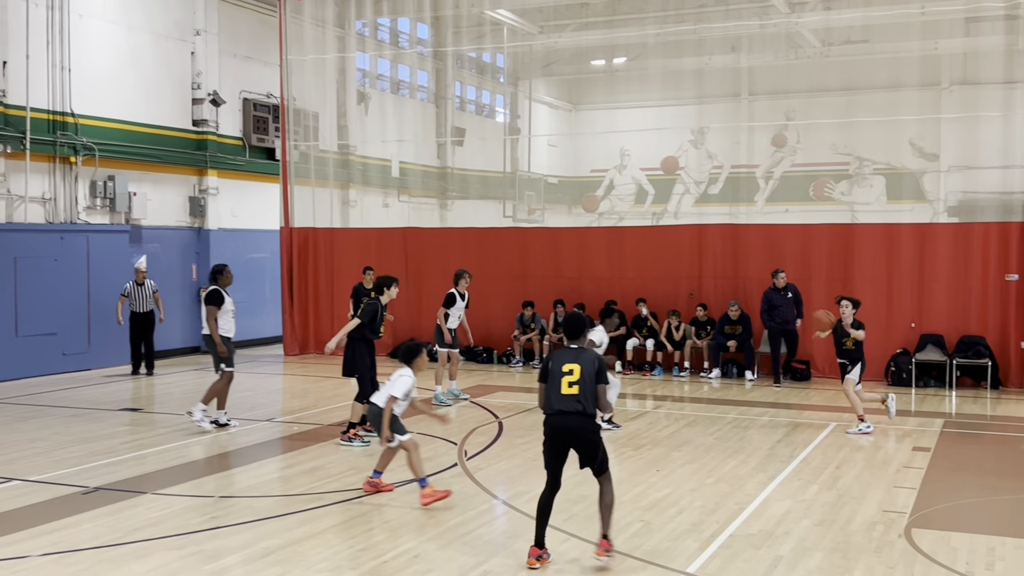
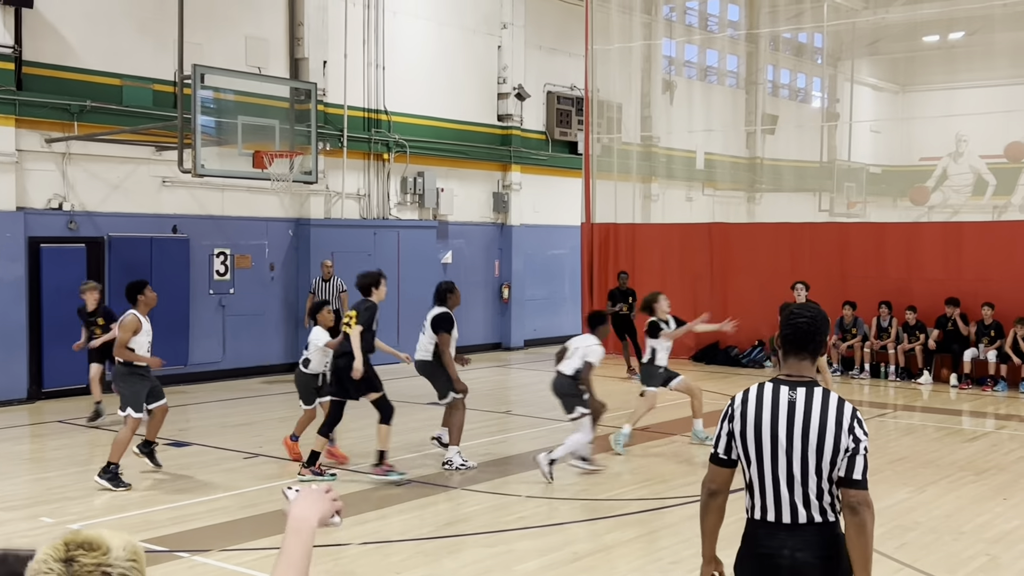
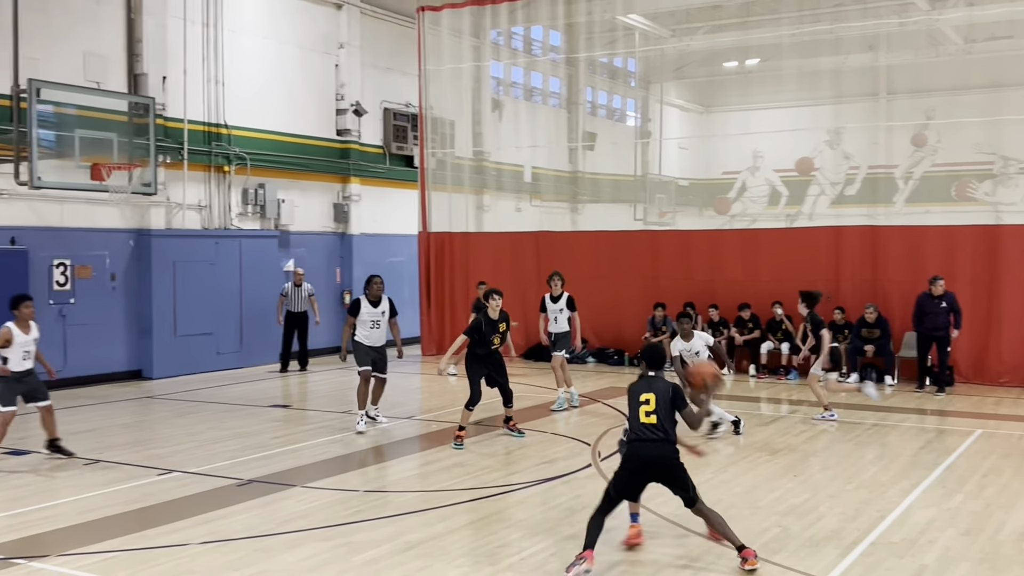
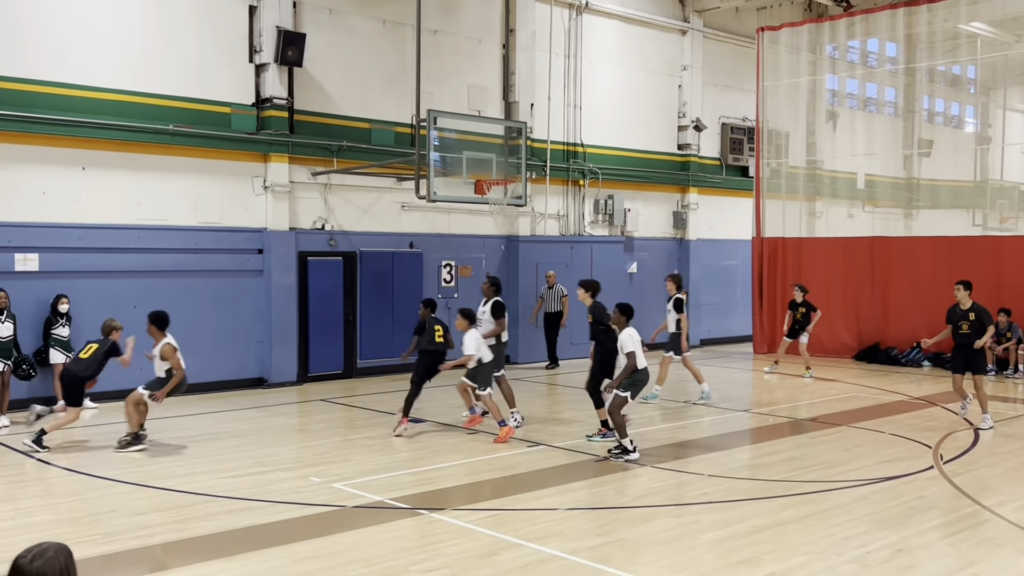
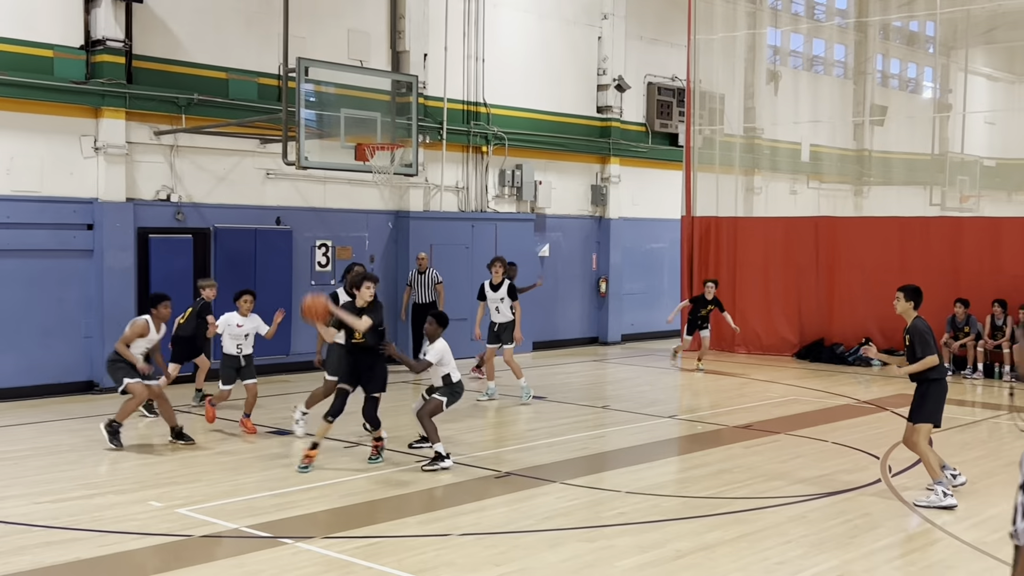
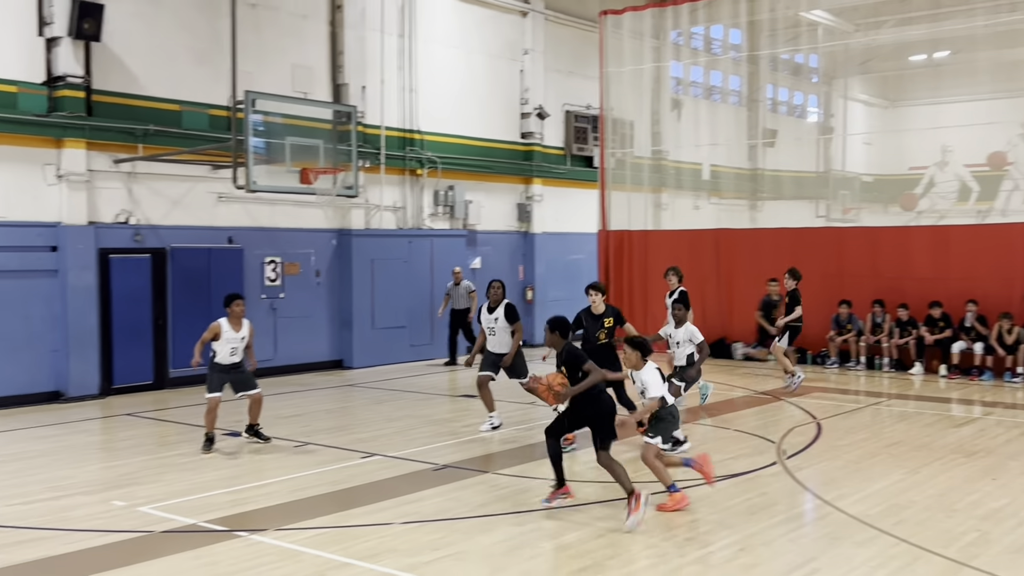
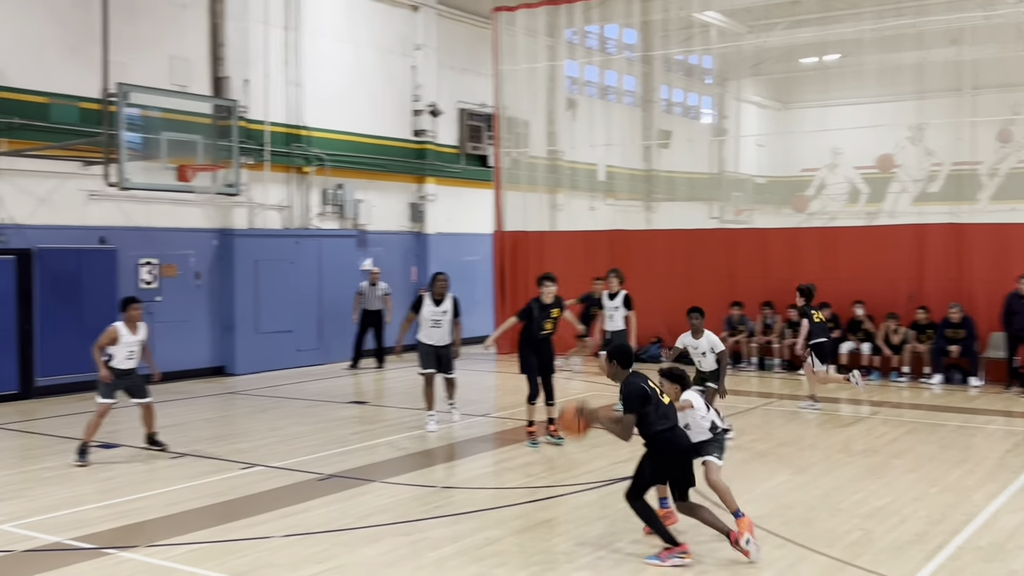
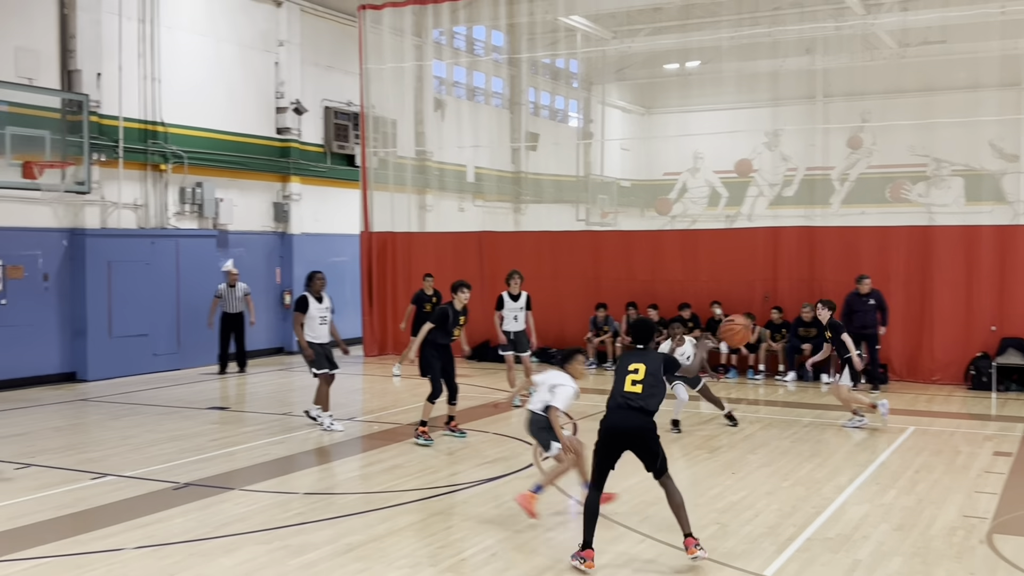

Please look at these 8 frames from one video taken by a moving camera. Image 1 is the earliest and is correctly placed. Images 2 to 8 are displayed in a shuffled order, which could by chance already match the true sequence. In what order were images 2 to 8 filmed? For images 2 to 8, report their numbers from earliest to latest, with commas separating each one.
8, 3, 7, 6, 4, 5, 2
